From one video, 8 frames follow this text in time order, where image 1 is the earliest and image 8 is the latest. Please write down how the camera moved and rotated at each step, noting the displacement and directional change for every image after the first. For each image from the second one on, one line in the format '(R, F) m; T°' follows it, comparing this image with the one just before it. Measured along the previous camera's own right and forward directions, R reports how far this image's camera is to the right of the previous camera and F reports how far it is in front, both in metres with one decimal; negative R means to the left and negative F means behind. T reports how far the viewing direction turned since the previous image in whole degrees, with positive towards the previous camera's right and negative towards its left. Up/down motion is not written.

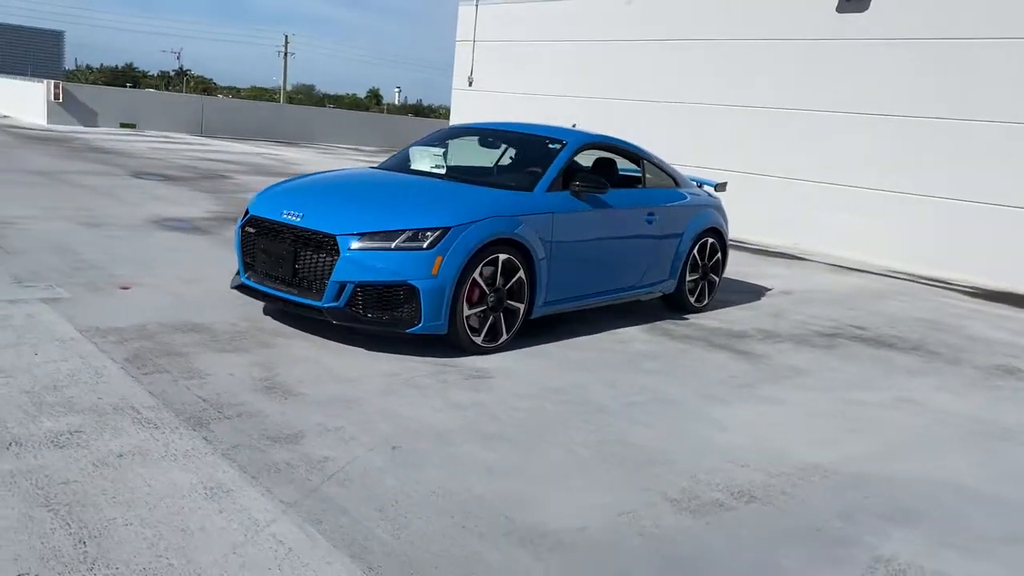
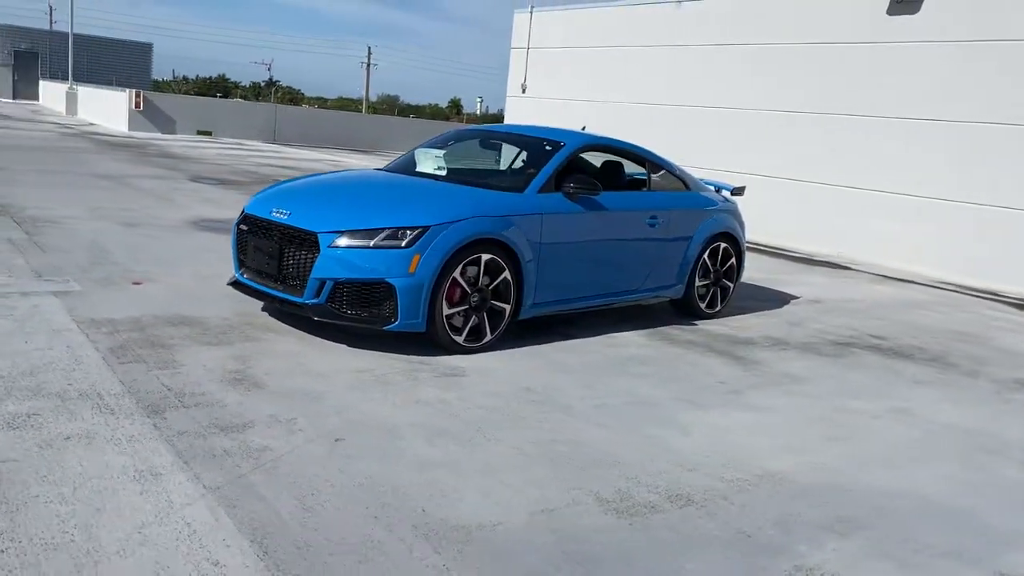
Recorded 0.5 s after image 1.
(+0.6, 0.0) m; -5°
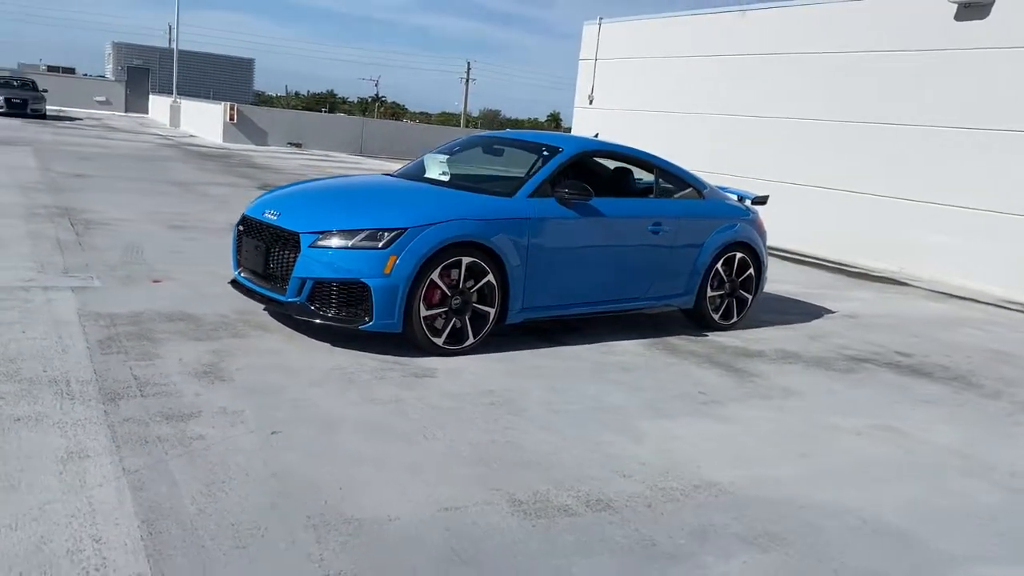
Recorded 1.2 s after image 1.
(+0.7, 0.0) m; -6°
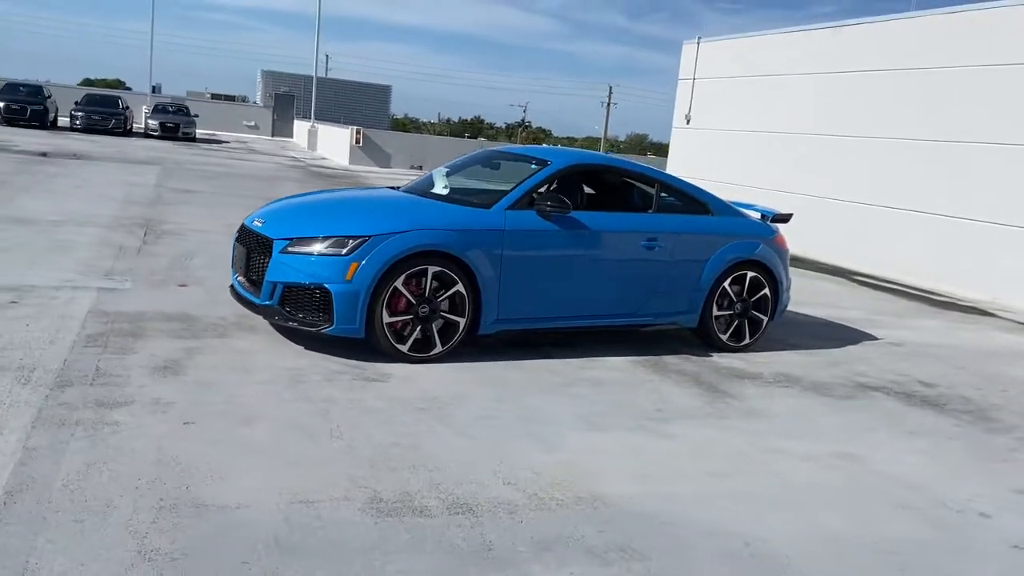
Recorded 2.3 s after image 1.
(+1.1, +0.1) m; -9°
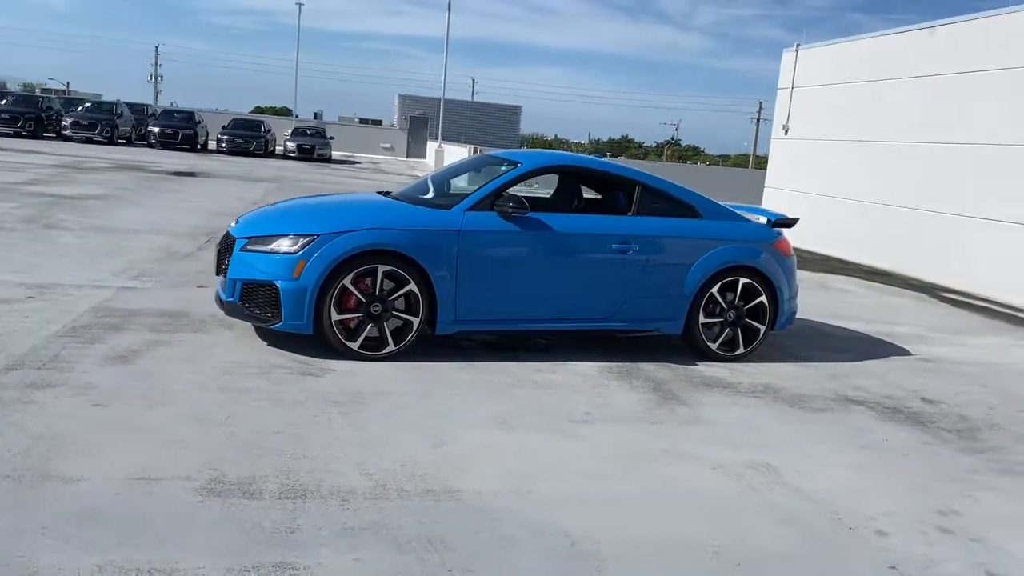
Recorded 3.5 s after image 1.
(+1.2, +0.1) m; -9°
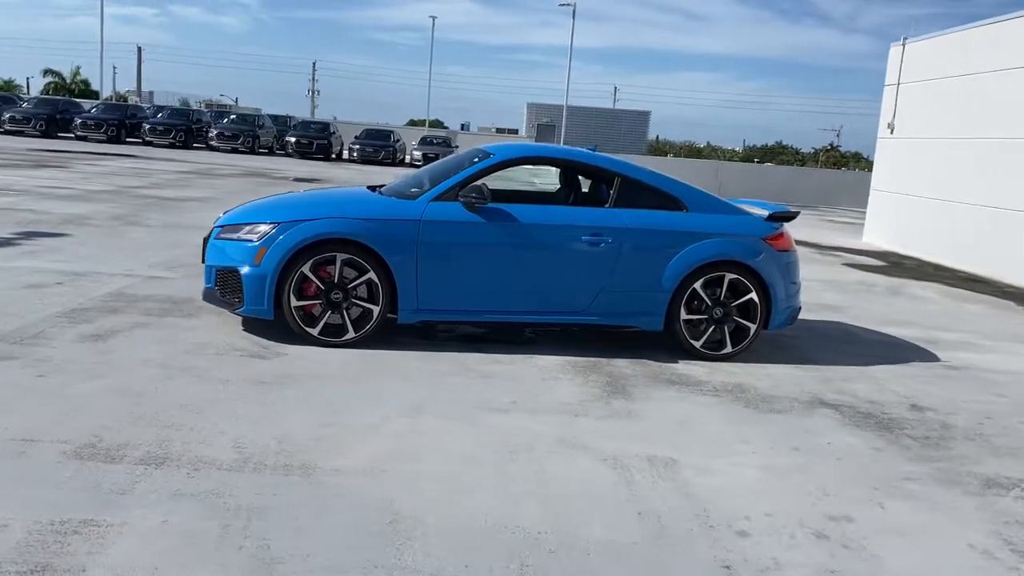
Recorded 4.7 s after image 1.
(+1.2, +0.1) m; -9°
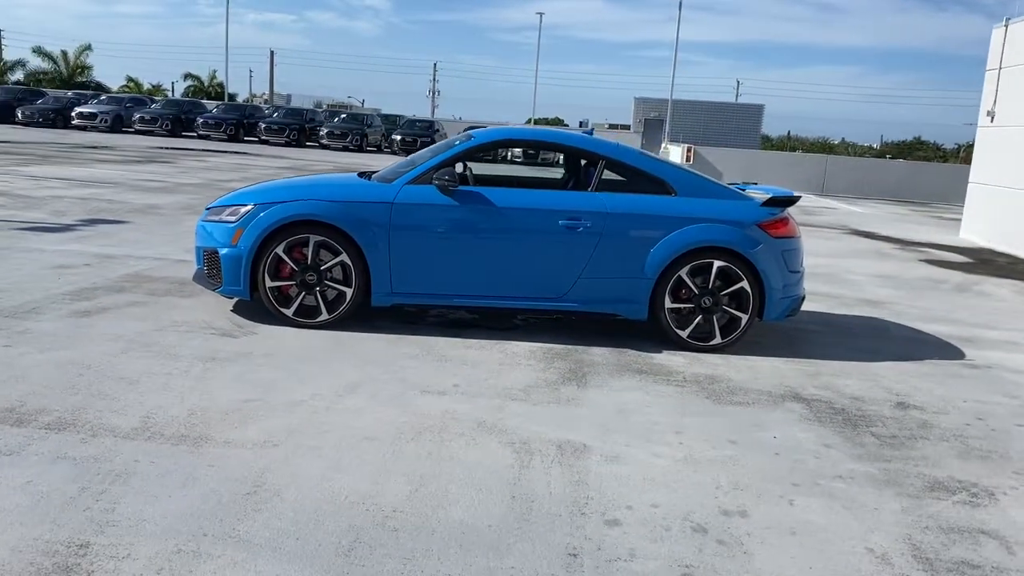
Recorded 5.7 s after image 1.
(+1.0, +0.2) m; -8°
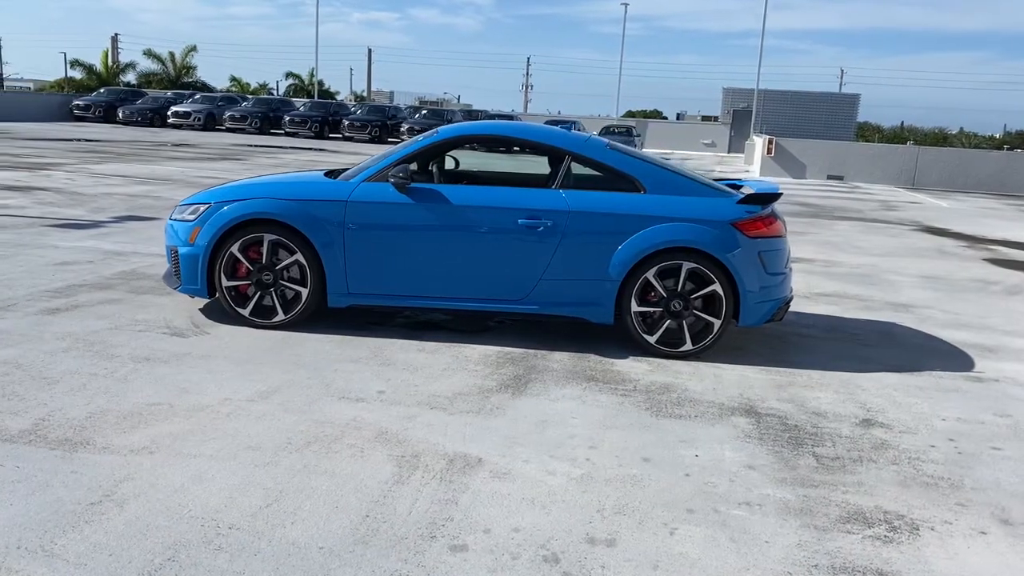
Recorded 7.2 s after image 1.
(+0.9, +0.3) m; -6°
